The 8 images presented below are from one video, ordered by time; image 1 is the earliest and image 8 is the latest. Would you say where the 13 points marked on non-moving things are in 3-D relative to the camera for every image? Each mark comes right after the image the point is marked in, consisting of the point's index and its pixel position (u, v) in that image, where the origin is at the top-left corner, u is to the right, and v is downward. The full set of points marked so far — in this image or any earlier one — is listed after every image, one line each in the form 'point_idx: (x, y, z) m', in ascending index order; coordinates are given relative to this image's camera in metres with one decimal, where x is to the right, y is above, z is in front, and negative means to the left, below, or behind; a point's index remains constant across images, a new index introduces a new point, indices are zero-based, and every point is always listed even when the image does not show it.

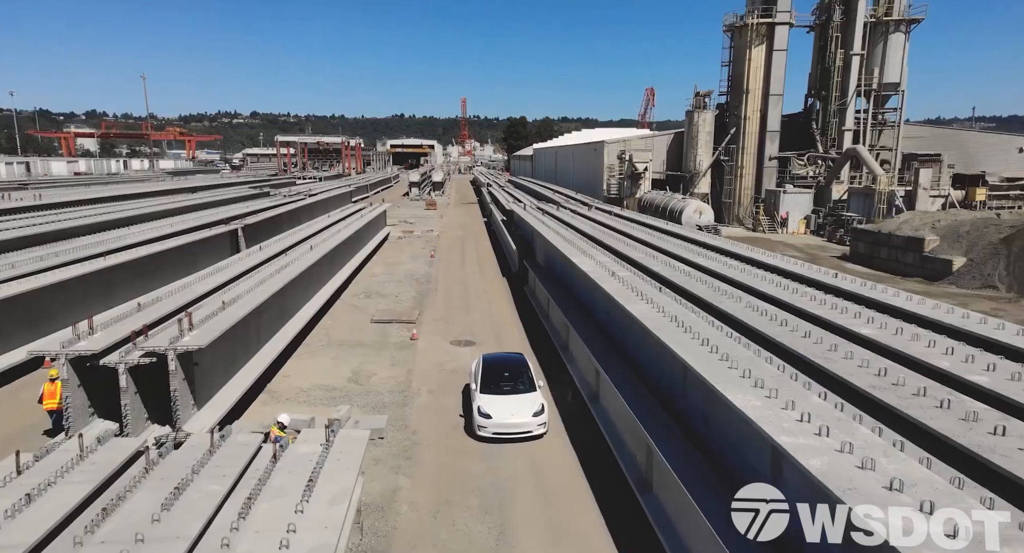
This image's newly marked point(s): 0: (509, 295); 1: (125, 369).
0: (-0.1, -0.5, +15.1) m
1: (-4.0, -0.9, +6.1) m
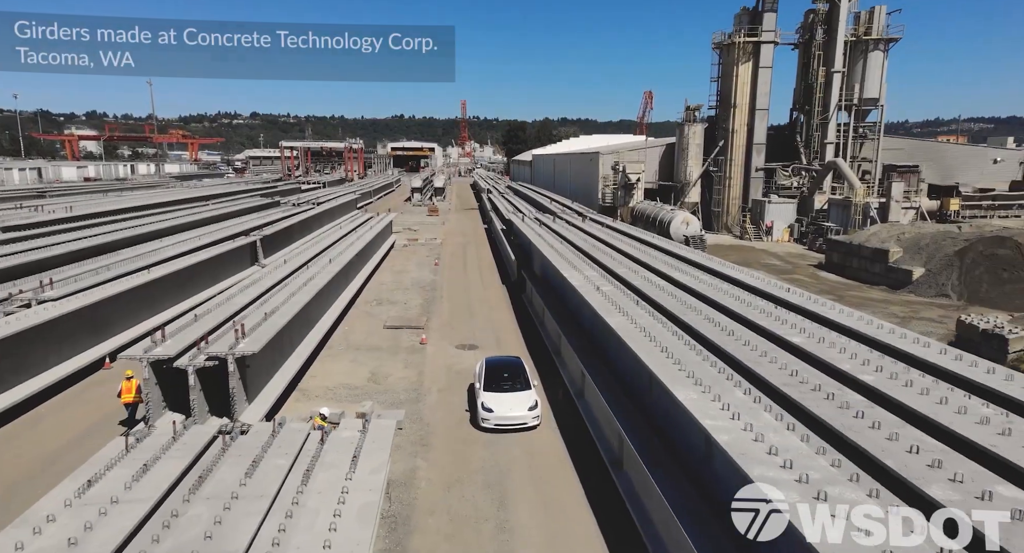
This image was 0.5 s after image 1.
0: (-0.1, -0.7, +16.6) m
1: (-4.0, -1.2, +7.5) m
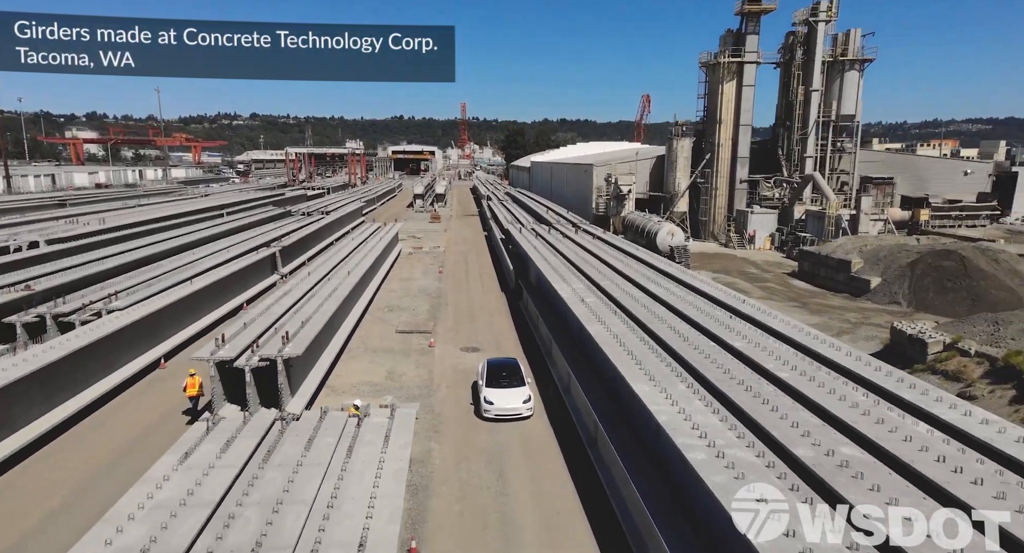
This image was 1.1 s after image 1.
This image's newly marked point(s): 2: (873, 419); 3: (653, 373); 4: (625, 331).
0: (-0.2, -1.0, +18.3) m
1: (-4.1, -1.5, +9.3) m
2: (+4.0, -1.6, +6.5) m
3: (+1.9, -1.3, +8.2) m
4: (+1.9, -0.9, +10.1) m
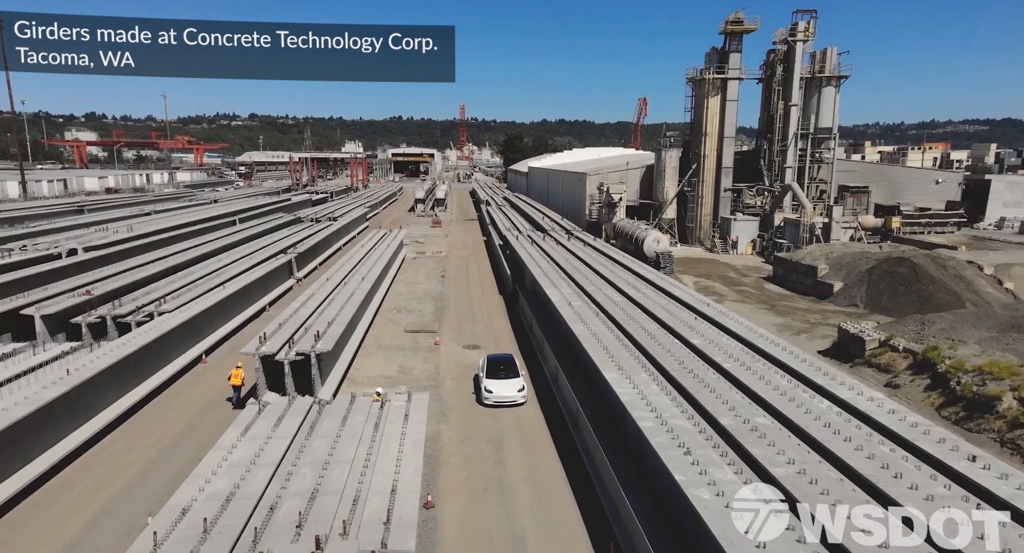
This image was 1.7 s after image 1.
0: (-0.3, -1.2, +20.2) m
1: (-4.2, -1.6, +11.2) m
2: (+3.9, -1.7, +8.3) m
3: (+1.8, -1.4, +10.0) m
4: (+1.8, -1.1, +12.0) m
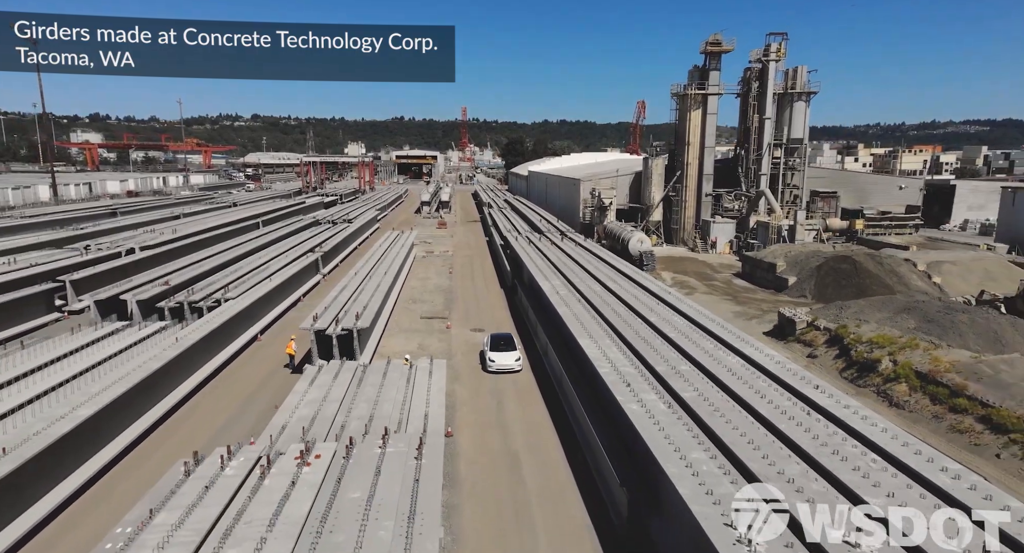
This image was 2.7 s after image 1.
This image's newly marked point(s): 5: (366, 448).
0: (-0.3, -1.0, +23.4) m
1: (-4.2, -1.4, +14.4) m
2: (+3.9, -1.6, +11.5) m
3: (+1.8, -1.3, +13.2) m
4: (+1.8, -0.9, +15.2) m
5: (-2.1, -2.5, +8.5) m
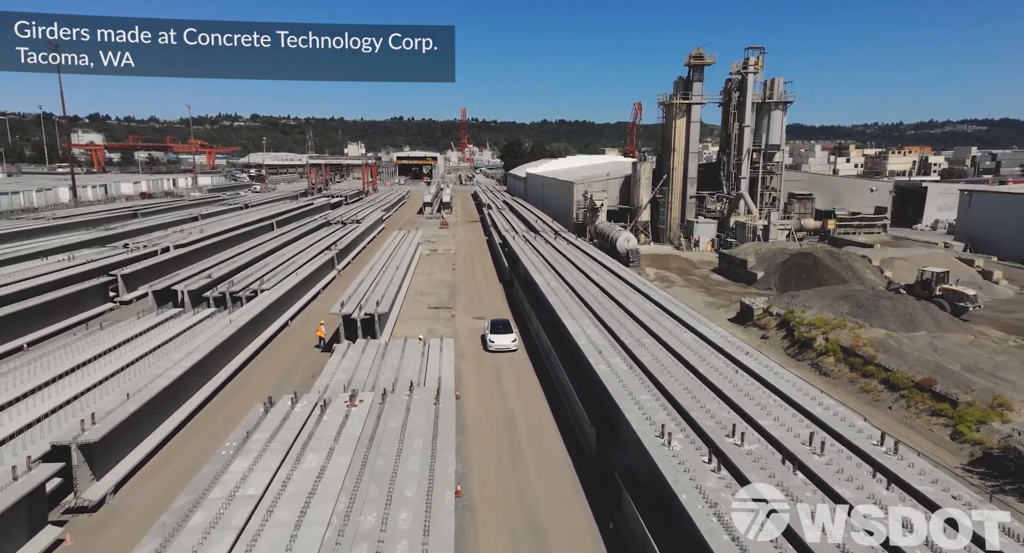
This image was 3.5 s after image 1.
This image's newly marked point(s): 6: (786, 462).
0: (-0.4, -0.8, +26.0) m
1: (-4.3, -1.2, +17.0) m
2: (+3.8, -1.3, +14.2) m
3: (+1.7, -1.1, +15.9) m
4: (+1.7, -0.7, +17.8) m
5: (-2.1, -2.3, +11.1) m
6: (+3.6, -2.5, +7.9) m
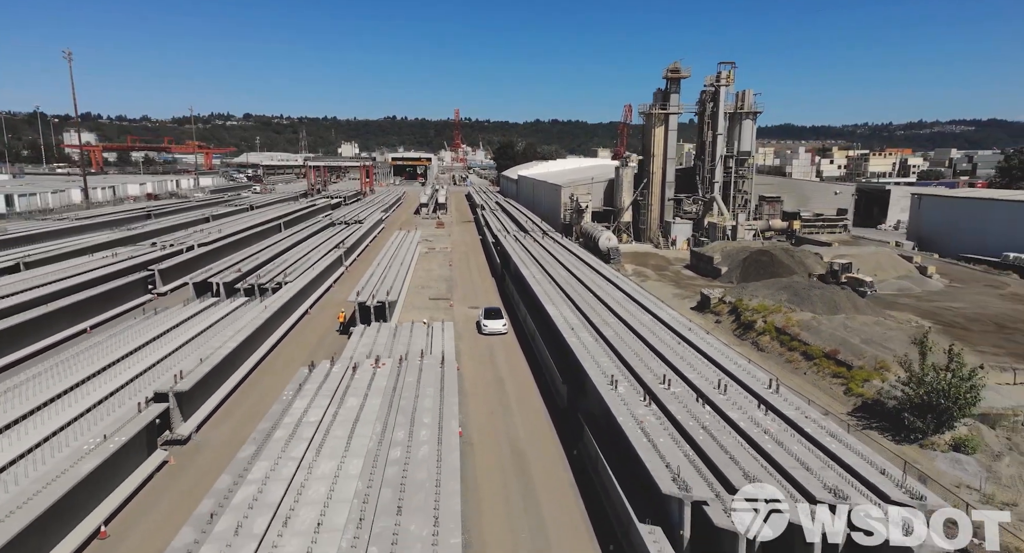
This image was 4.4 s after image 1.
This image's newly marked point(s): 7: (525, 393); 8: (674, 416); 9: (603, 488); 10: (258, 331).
0: (-0.8, -0.5, +29.0) m
1: (-4.6, -1.0, +20.0) m
2: (+3.5, -1.1, +17.3) m
3: (+1.4, -0.8, +18.9) m
4: (+1.4, -0.5, +20.9) m
5: (-2.4, -2.1, +14.1) m
6: (+3.4, -2.3, +11.0) m
7: (+0.3, -3.1, +15.6) m
8: (+2.8, -2.4, +10.3) m
9: (+1.6, -3.7, +10.5) m
10: (-7.3, -1.5, +17.0) m
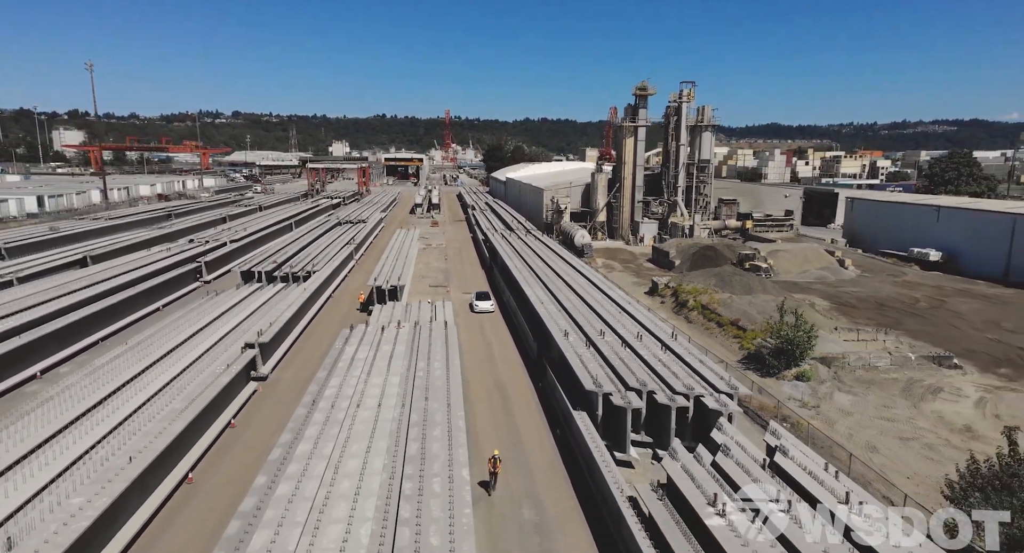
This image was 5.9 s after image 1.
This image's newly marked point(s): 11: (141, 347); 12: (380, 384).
0: (-1.6, -0.1, +34.2) m
1: (-5.2, -0.6, +25.1) m
2: (+2.9, -0.7, +22.5) m
3: (+0.8, -0.4, +24.1) m
4: (+0.8, 0.0, +26.0) m
5: (-2.9, -1.6, +19.3) m
6: (+3.0, -1.9, +16.2) m
7: (-0.2, -2.7, +20.8) m
8: (+2.4, -2.0, +15.5) m
9: (+1.2, -3.3, +15.7) m
10: (-7.8, -1.1, +22.0) m
11: (-10.5, -1.9, +16.8) m
12: (-3.1, -2.5, +14.0) m
